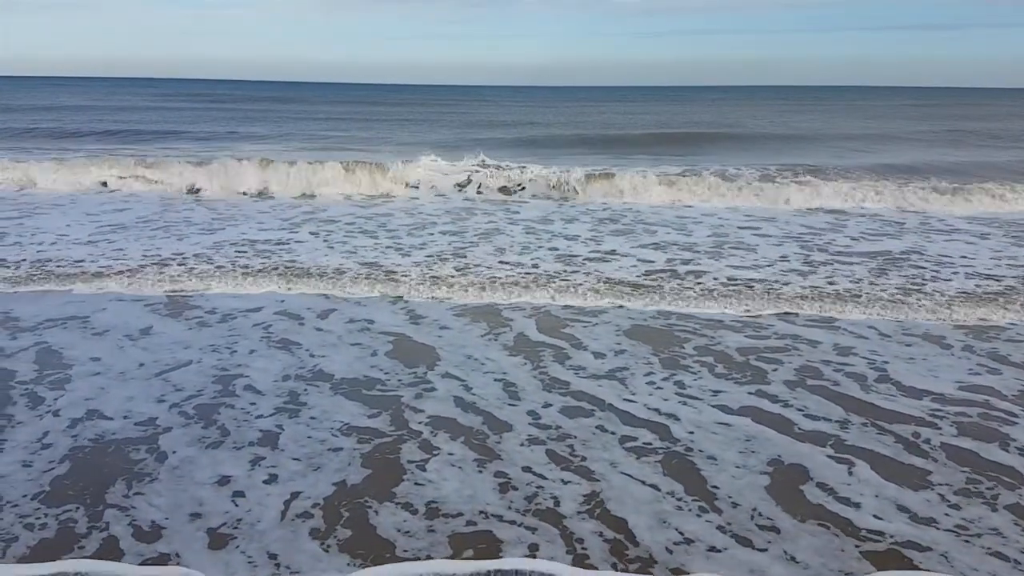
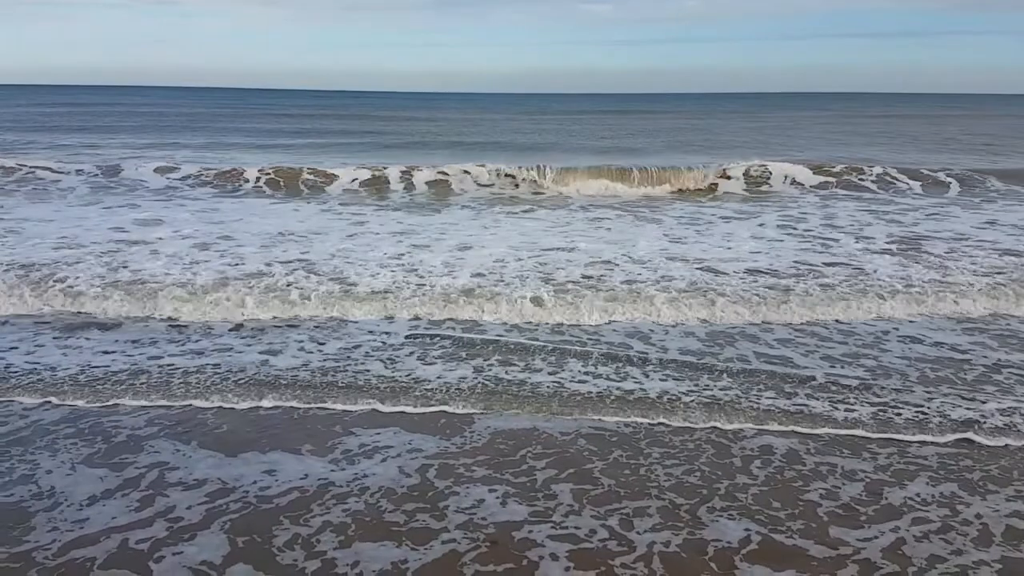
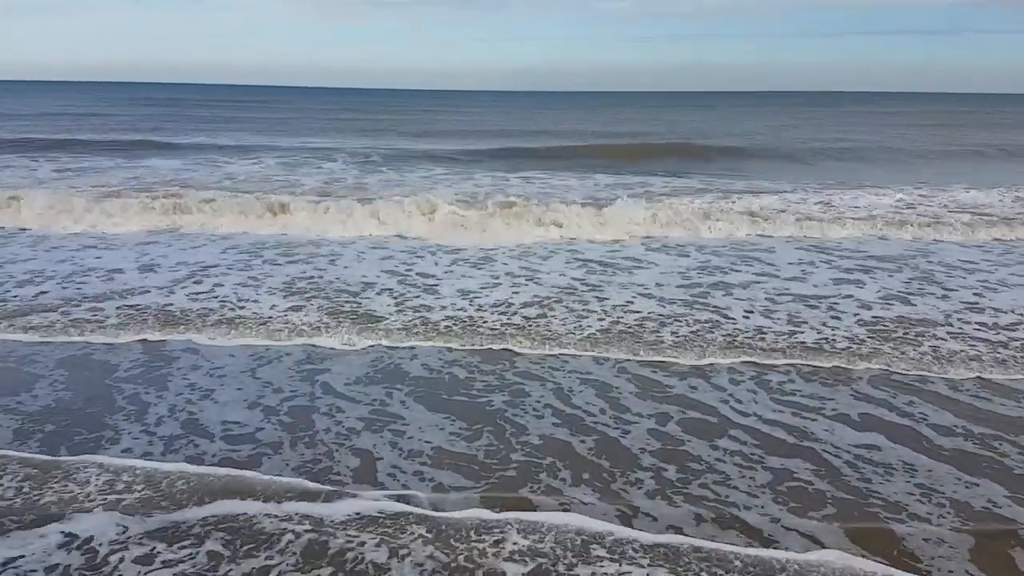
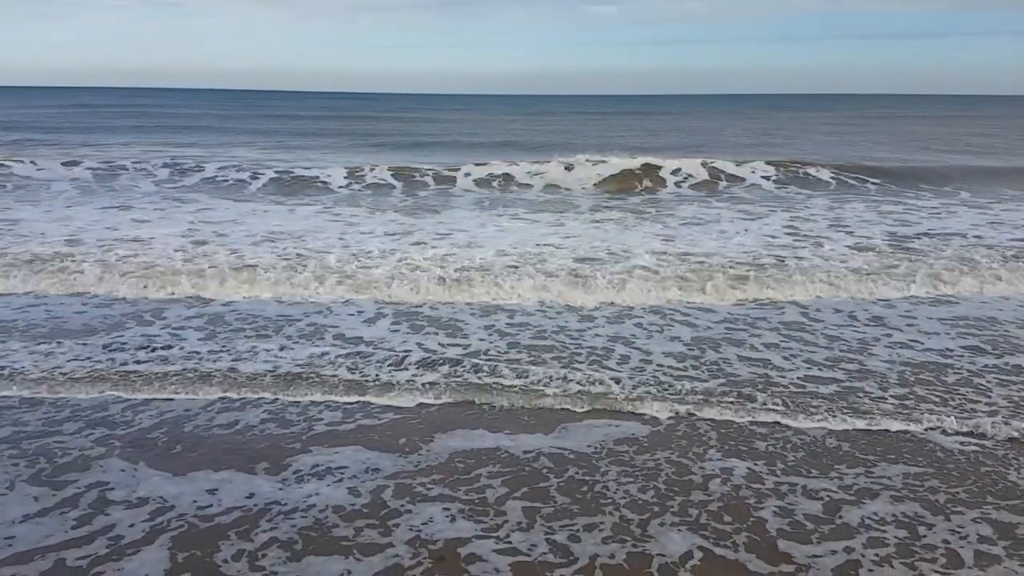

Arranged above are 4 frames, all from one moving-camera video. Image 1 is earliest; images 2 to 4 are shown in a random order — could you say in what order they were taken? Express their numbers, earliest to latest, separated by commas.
3, 4, 2
